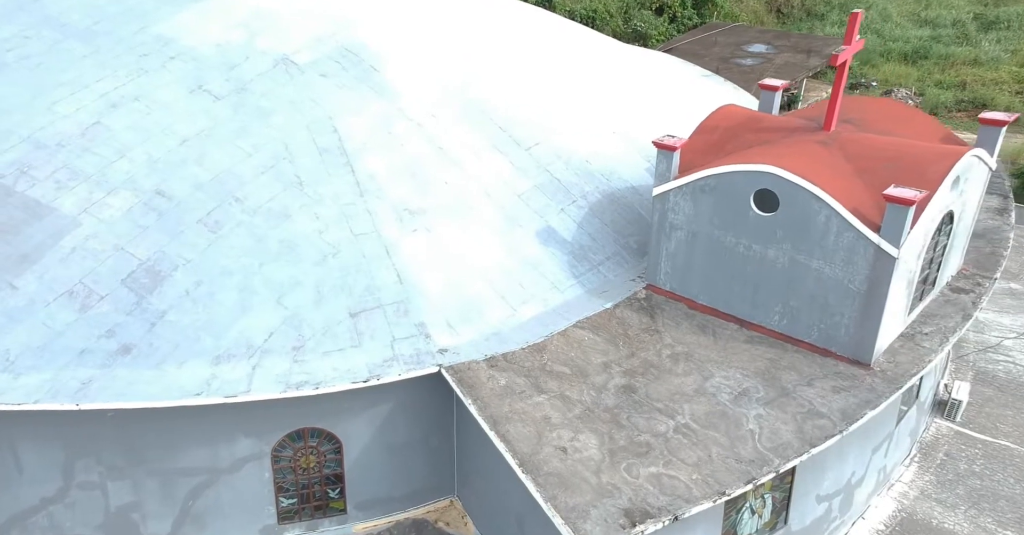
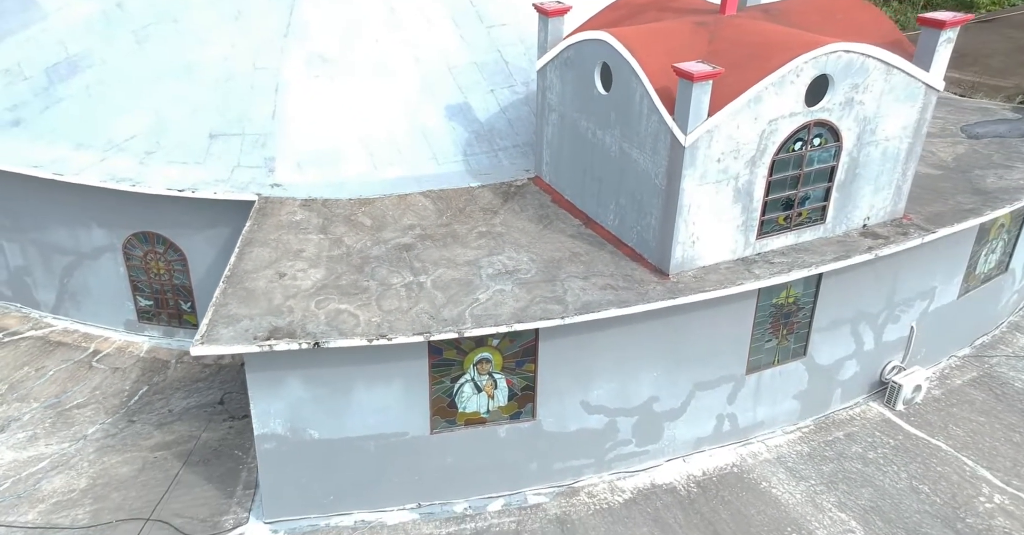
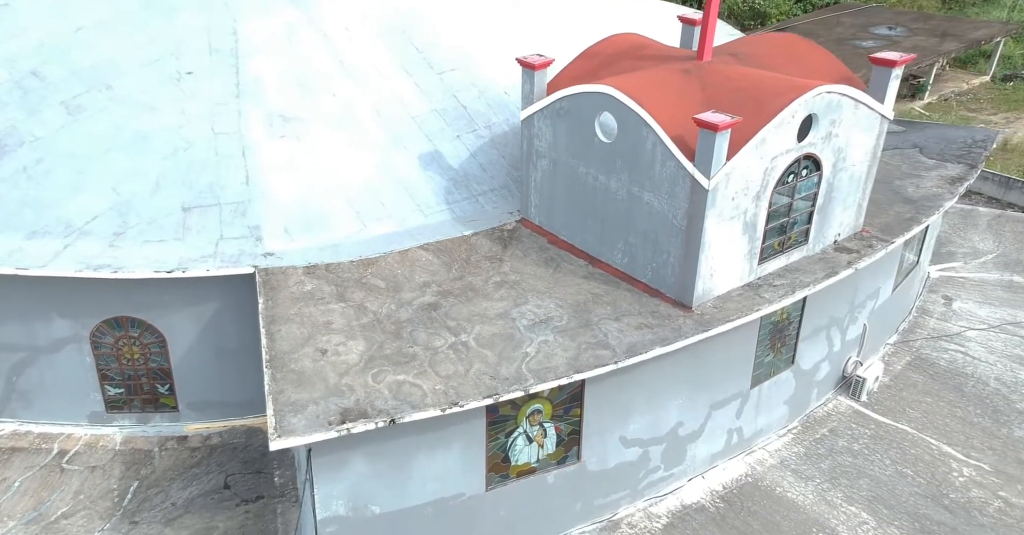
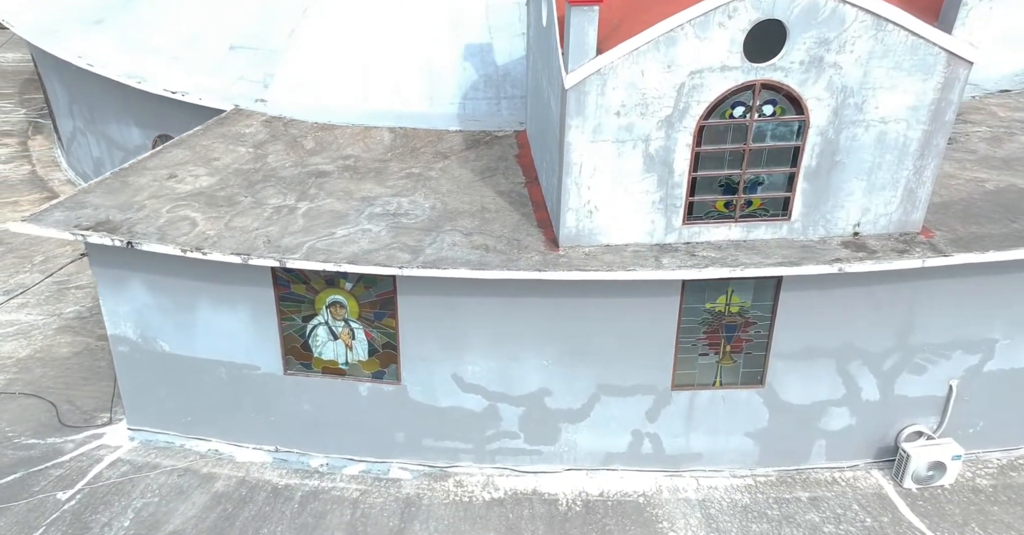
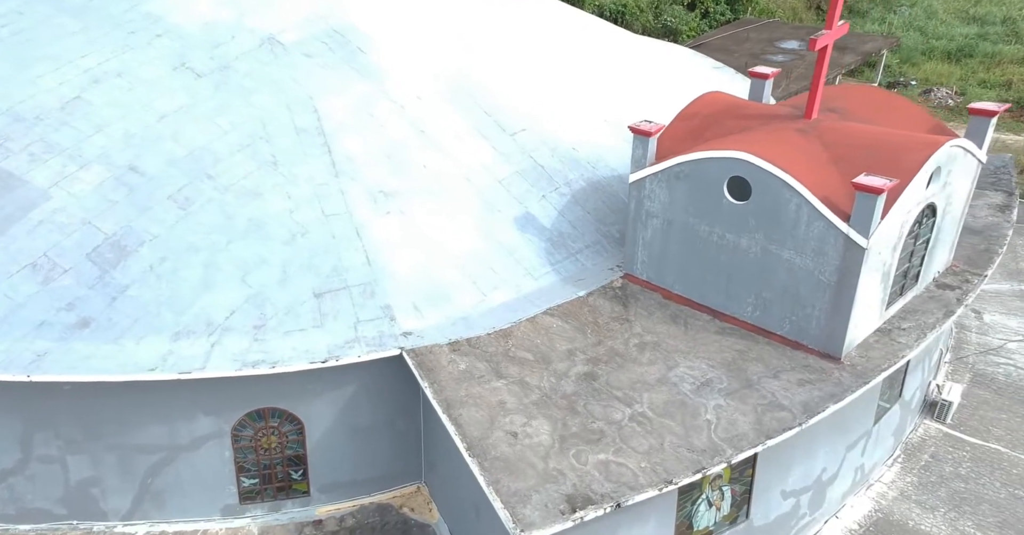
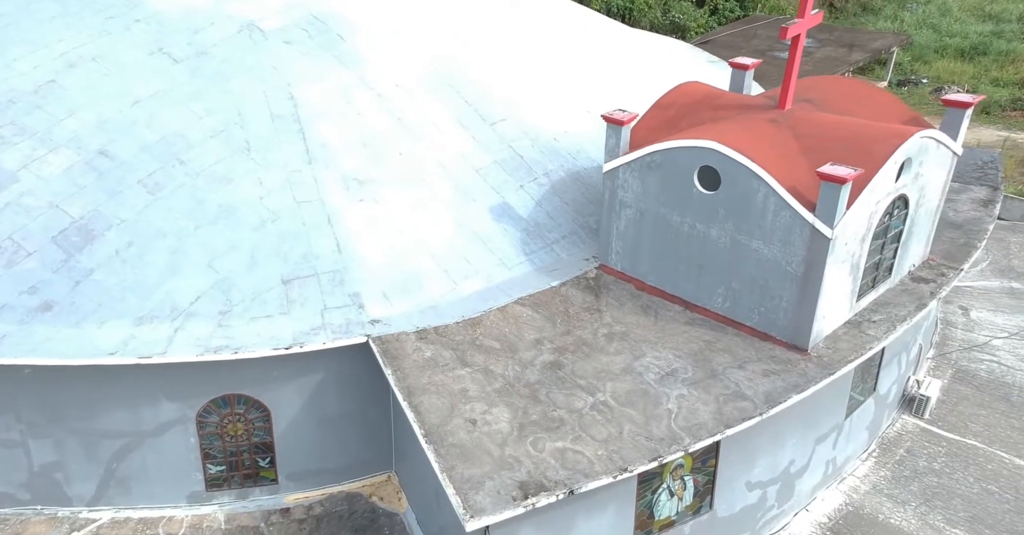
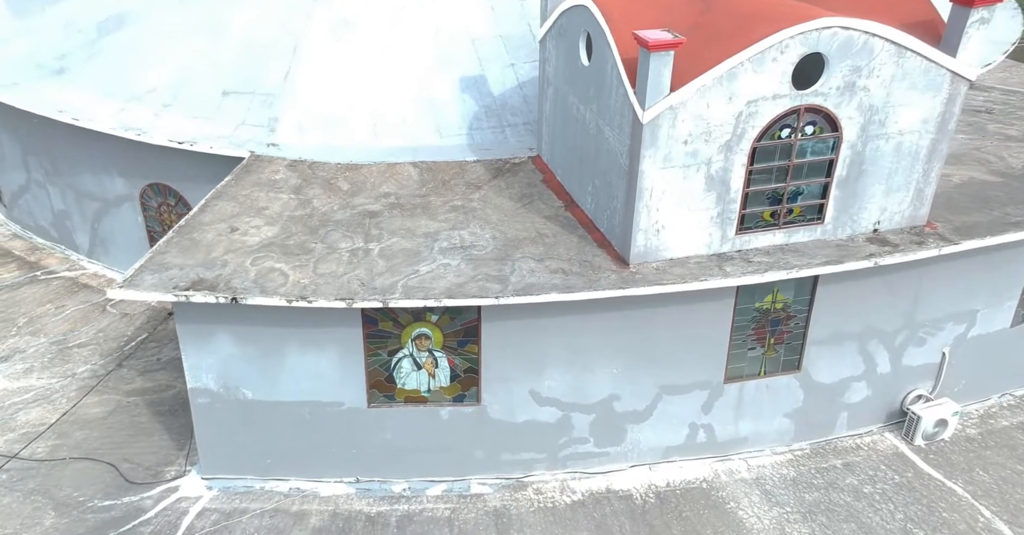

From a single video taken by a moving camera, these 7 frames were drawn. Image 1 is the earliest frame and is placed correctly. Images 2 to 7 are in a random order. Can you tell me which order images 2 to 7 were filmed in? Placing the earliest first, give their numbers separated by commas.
5, 6, 3, 2, 7, 4
